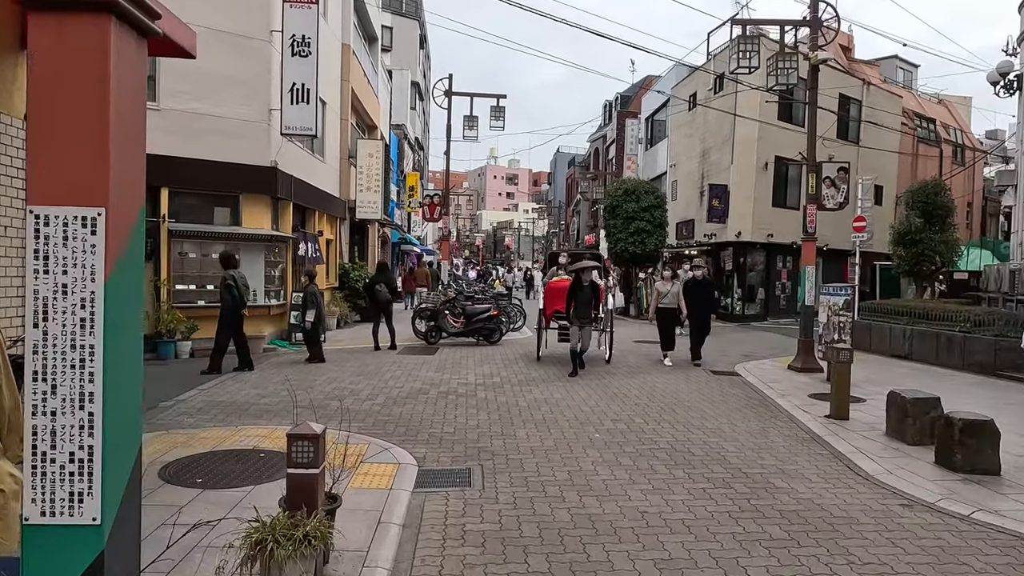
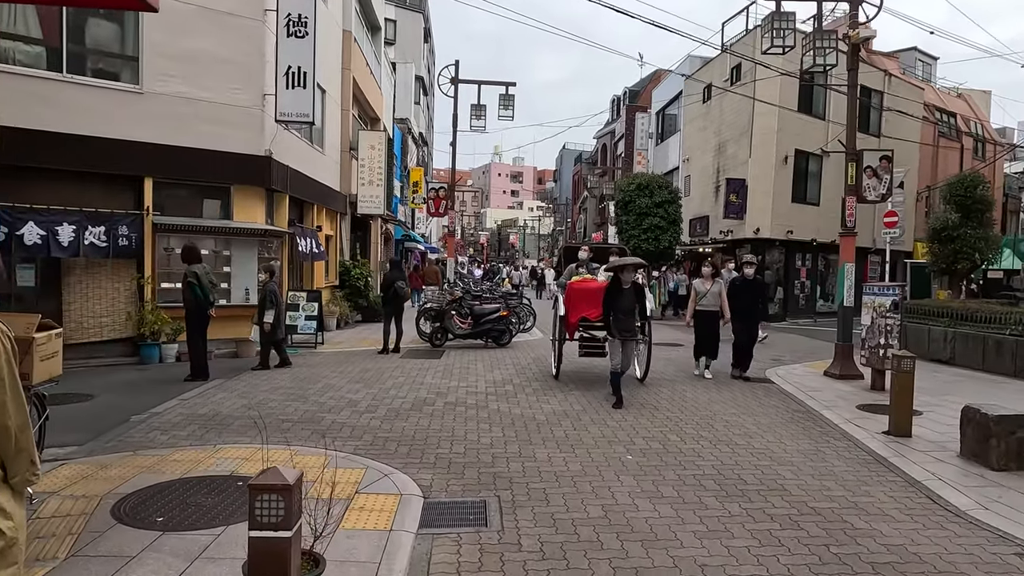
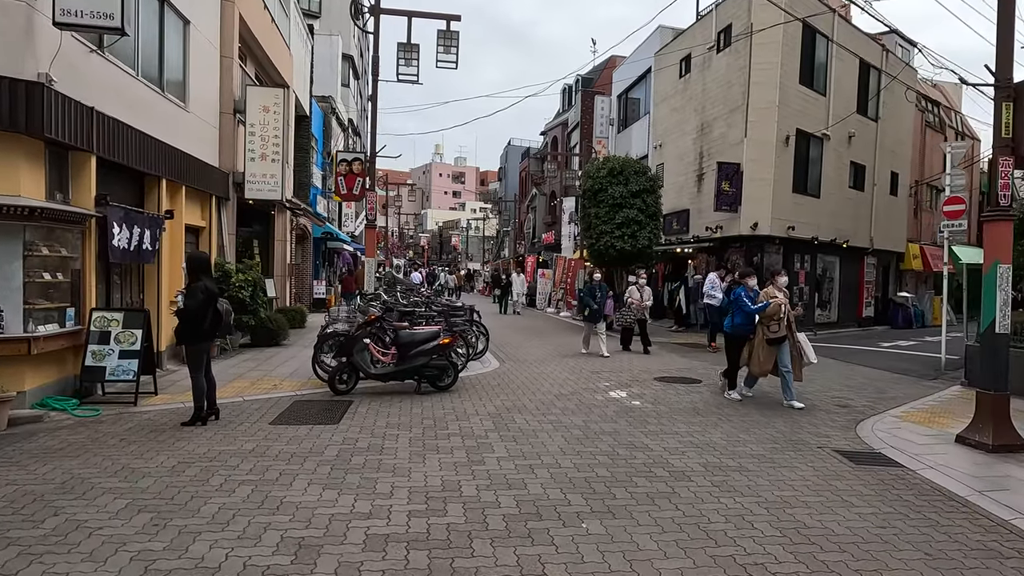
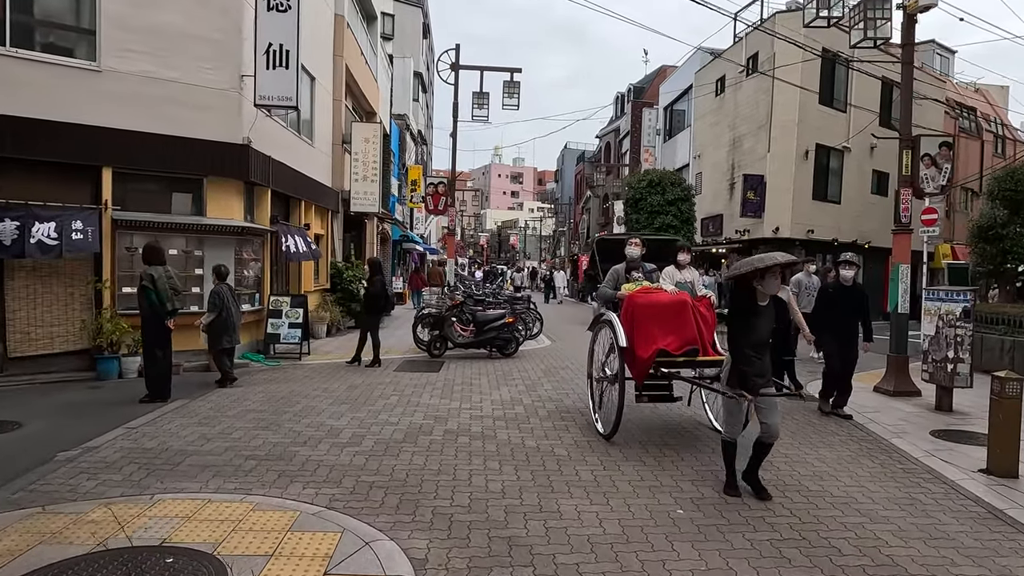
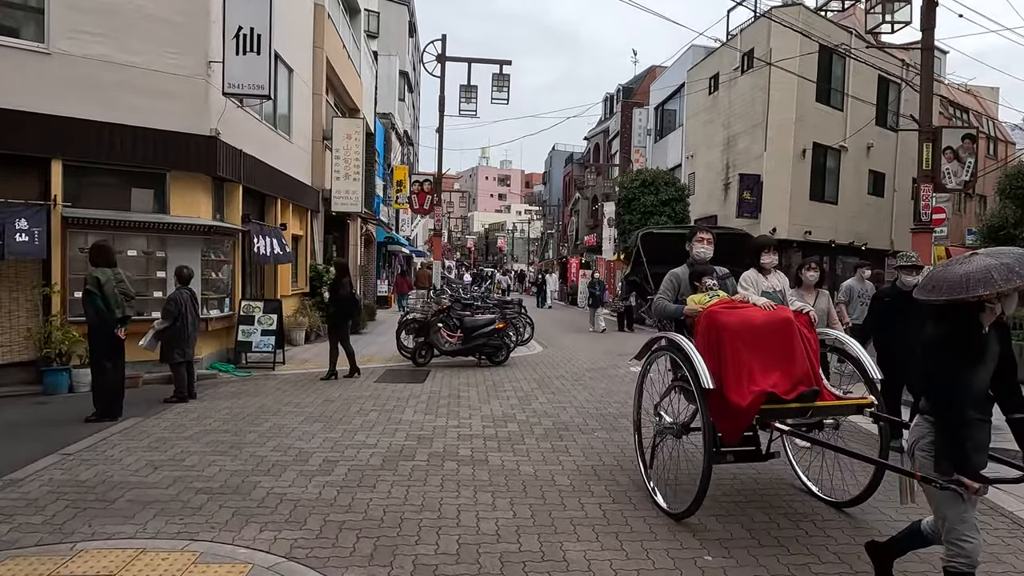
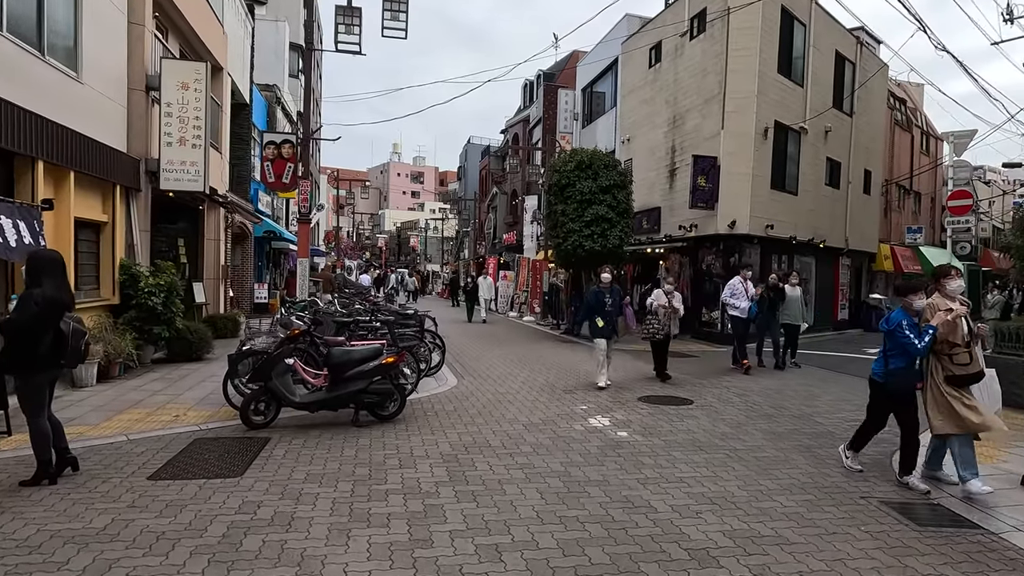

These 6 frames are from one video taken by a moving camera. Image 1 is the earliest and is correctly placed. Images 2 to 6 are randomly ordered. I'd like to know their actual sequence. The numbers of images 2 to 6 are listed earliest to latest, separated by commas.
2, 4, 5, 3, 6
